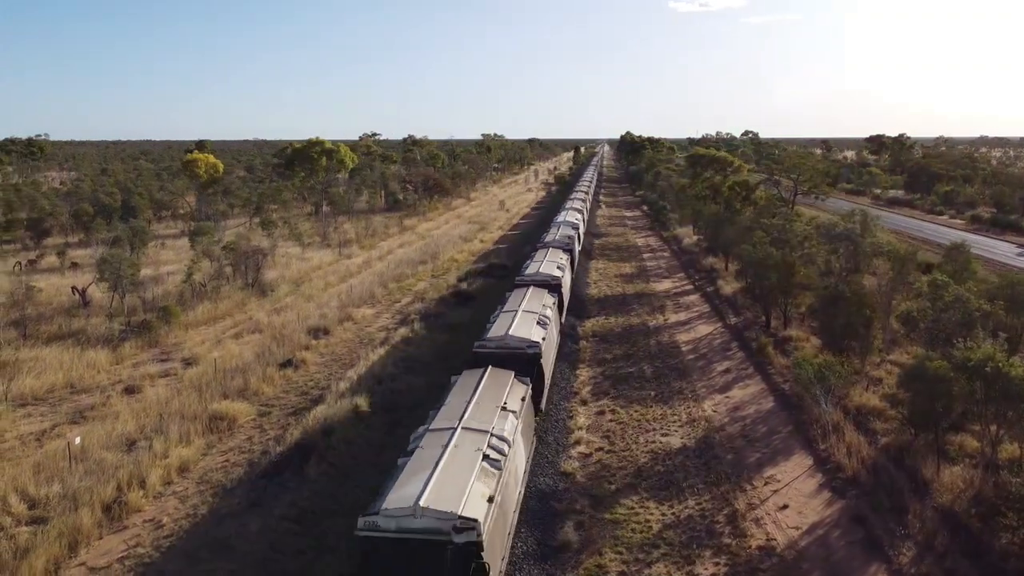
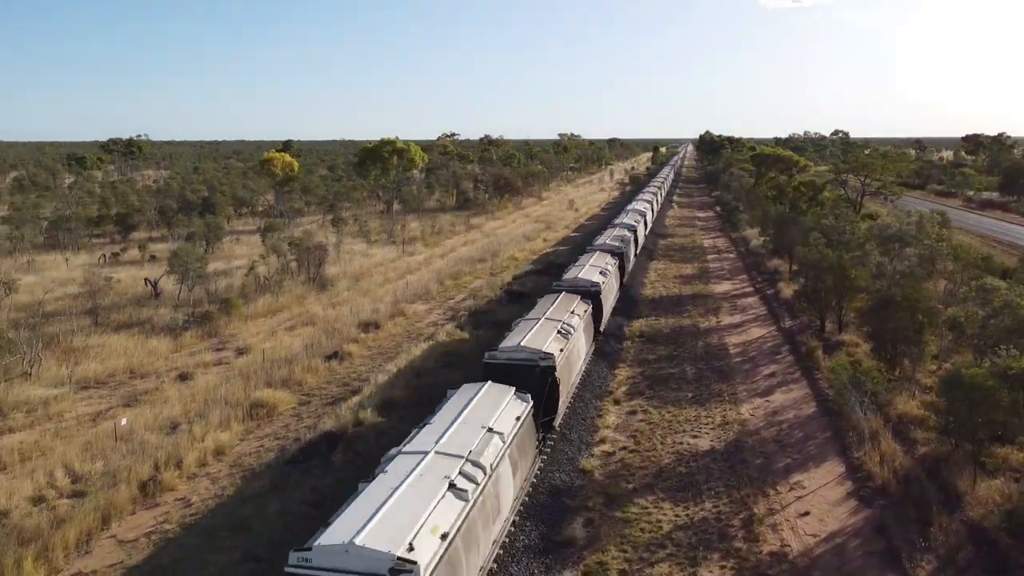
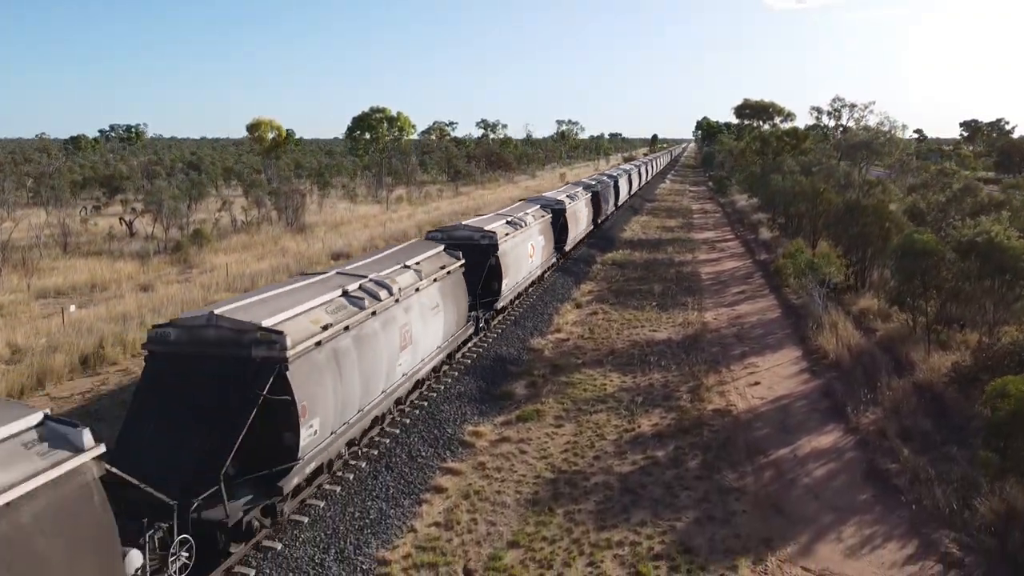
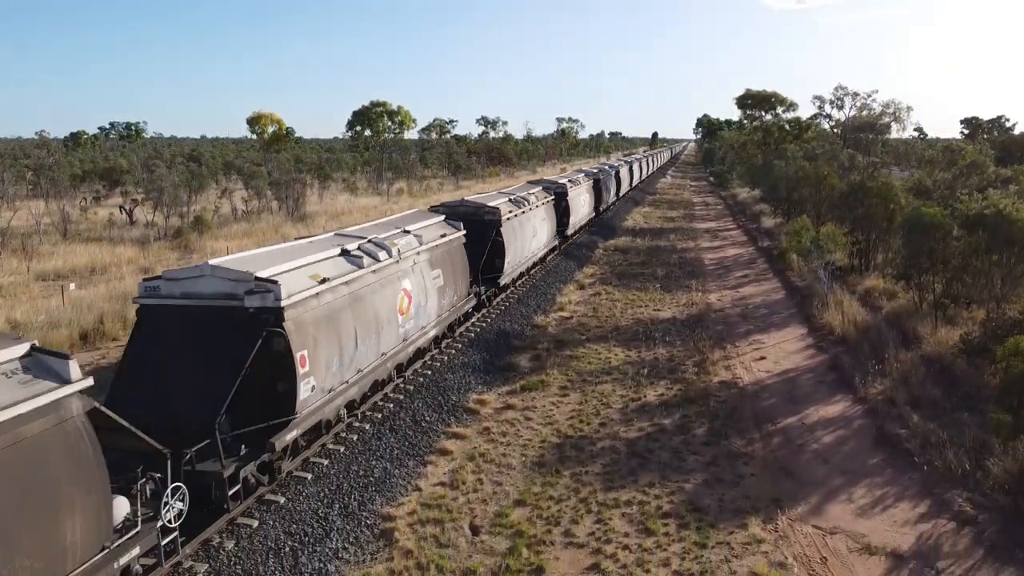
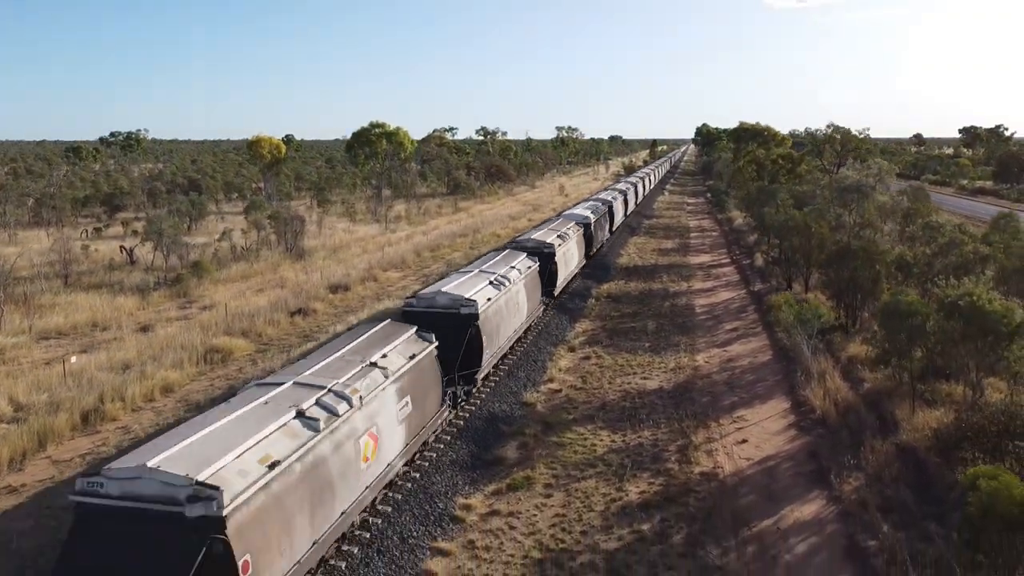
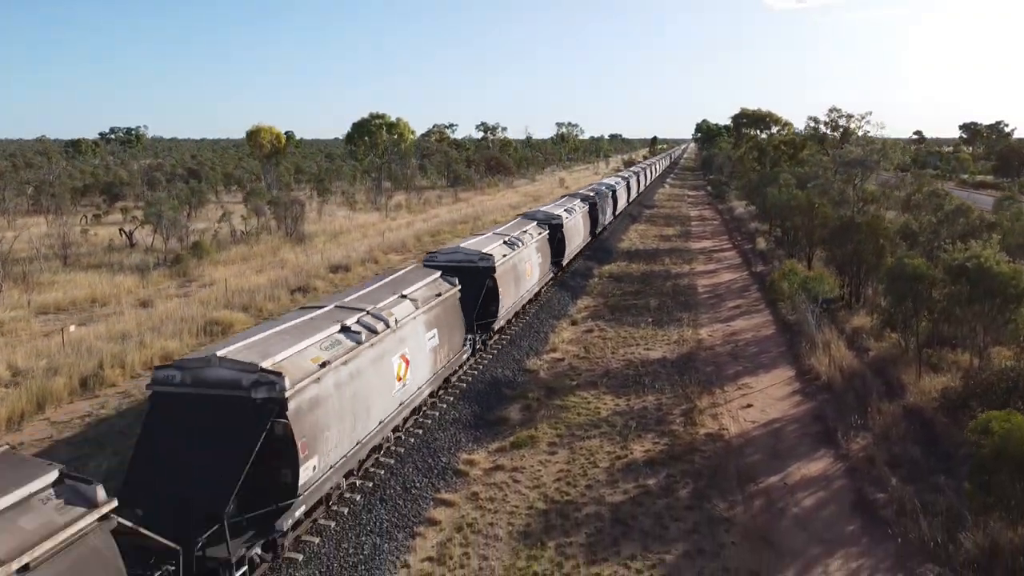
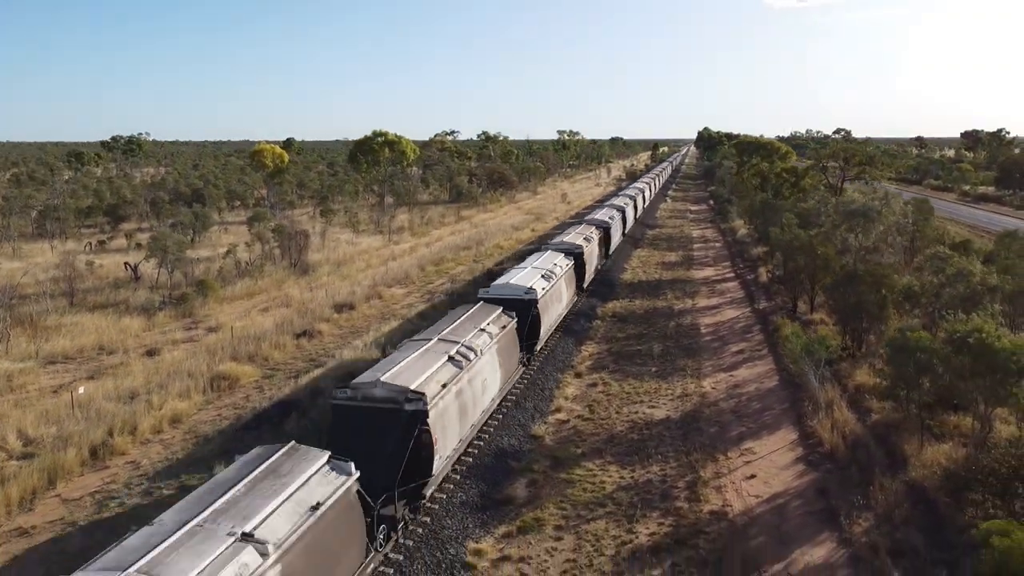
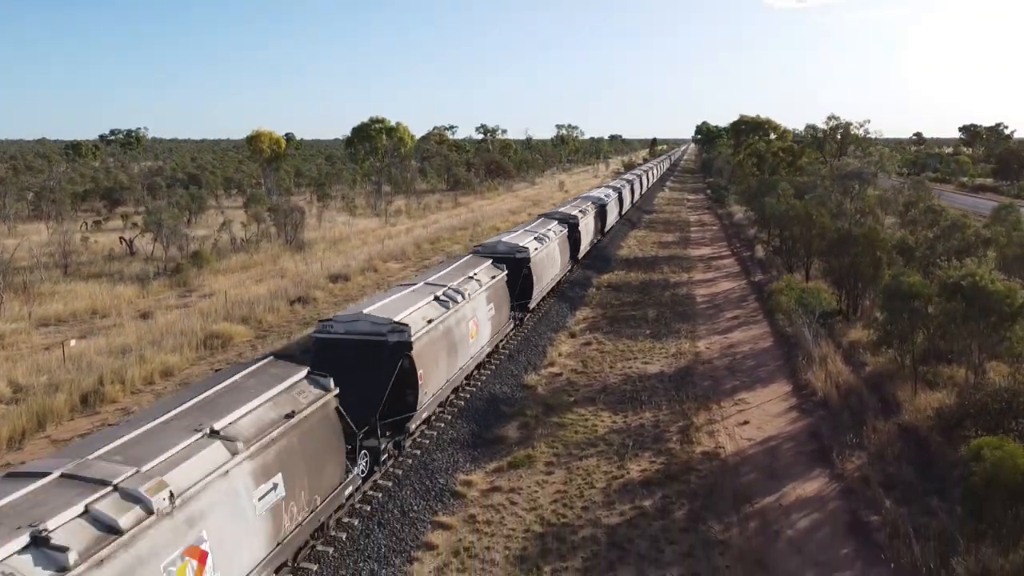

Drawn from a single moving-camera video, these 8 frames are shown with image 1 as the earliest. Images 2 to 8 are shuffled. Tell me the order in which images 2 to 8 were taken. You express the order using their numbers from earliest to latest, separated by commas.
2, 7, 5, 8, 6, 3, 4
